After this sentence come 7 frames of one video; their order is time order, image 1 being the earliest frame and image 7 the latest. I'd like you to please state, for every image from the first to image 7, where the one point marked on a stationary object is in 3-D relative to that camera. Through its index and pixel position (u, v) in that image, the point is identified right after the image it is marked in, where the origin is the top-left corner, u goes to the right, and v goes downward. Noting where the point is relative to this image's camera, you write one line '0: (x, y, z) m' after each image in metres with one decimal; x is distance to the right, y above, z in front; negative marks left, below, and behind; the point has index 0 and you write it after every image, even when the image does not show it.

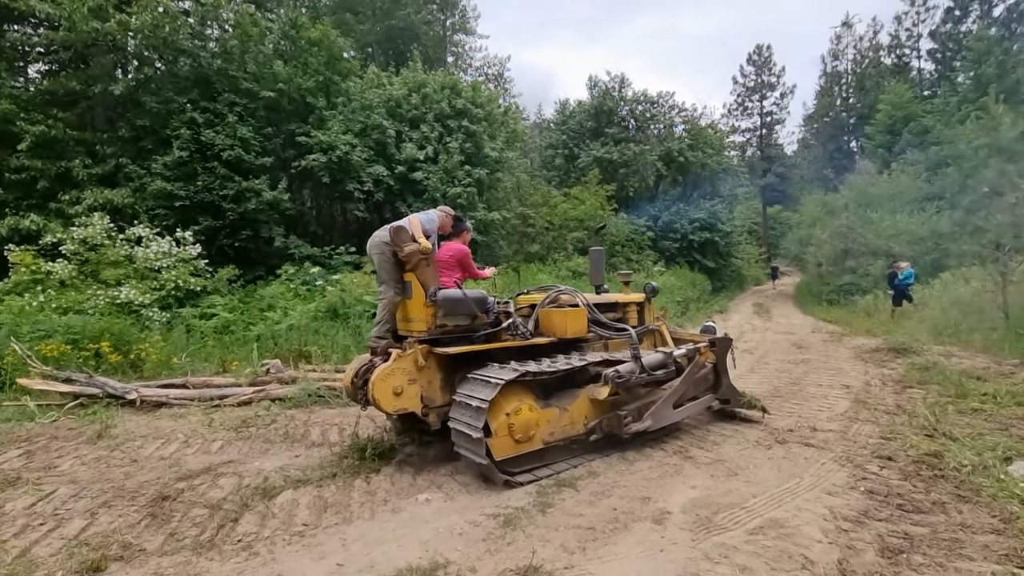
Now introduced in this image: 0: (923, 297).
0: (+11.9, -0.3, +14.2) m
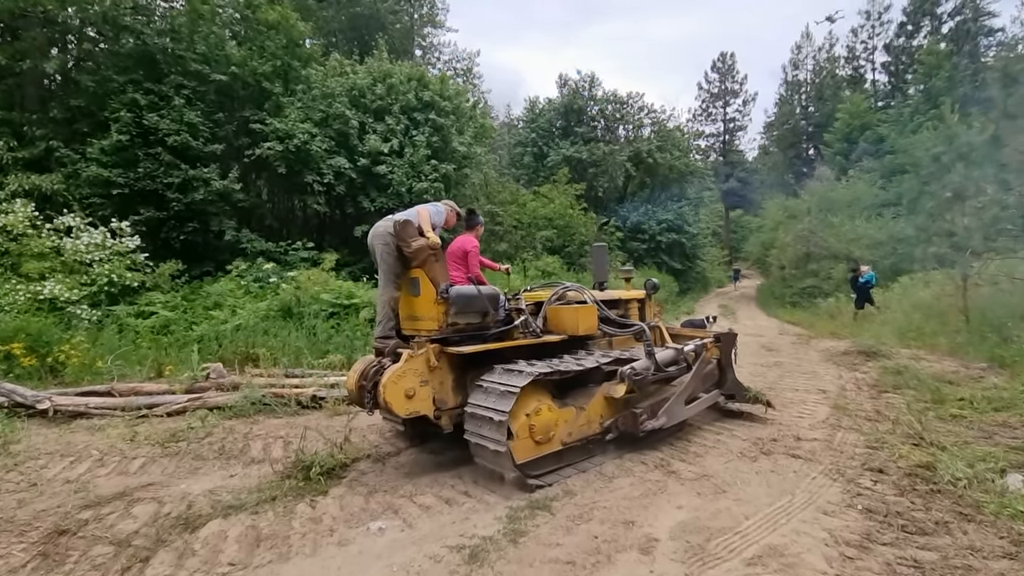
0: (+10.9, -0.4, +14.4) m
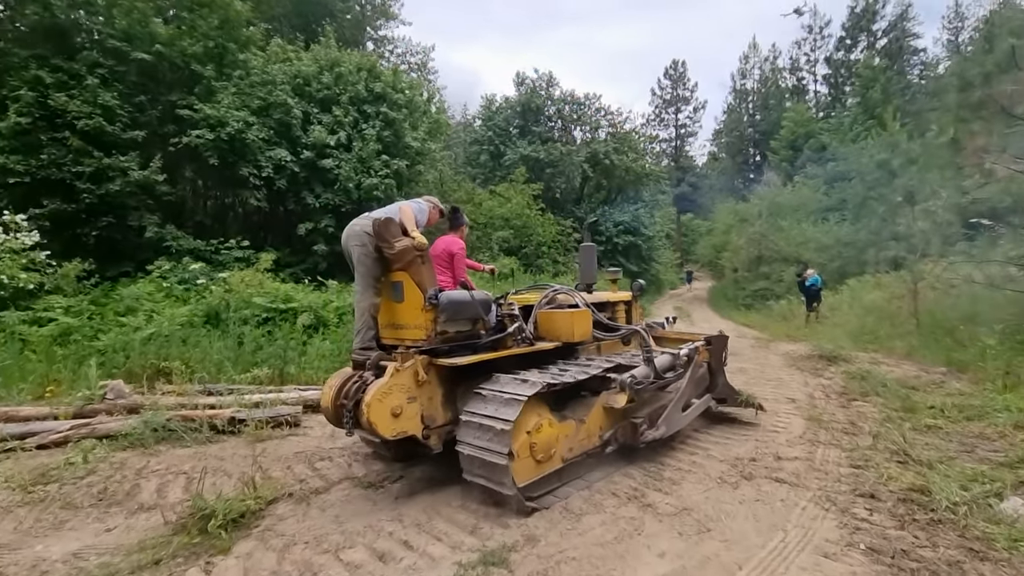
0: (+9.6, -0.5, +14.7) m
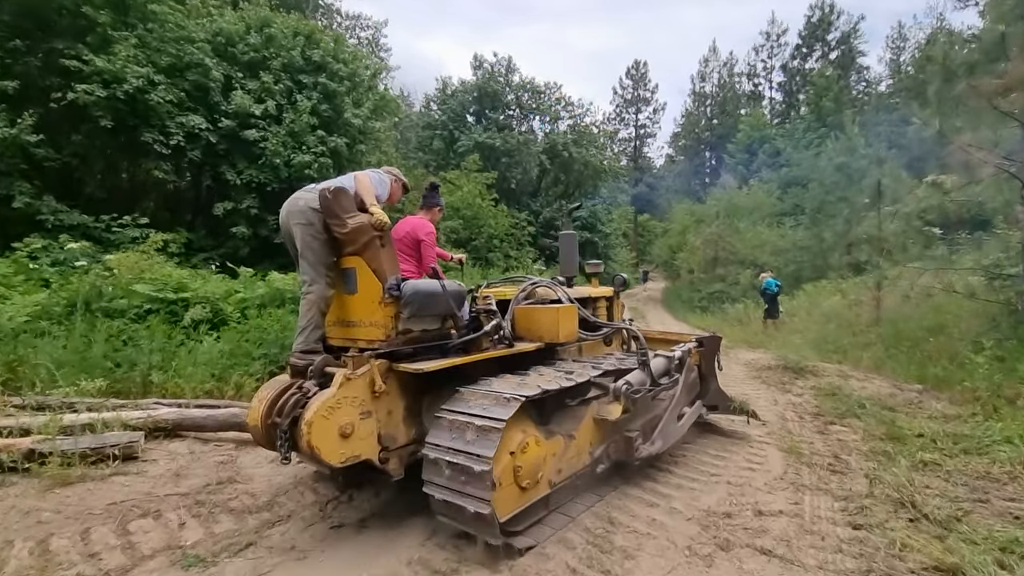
0: (+8.1, -0.6, +14.2) m
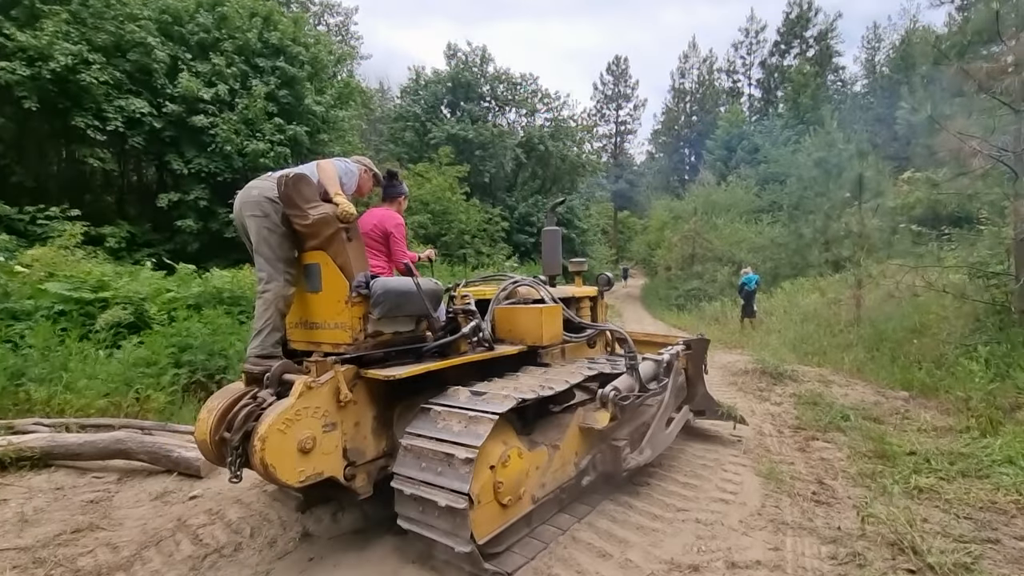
0: (+7.2, -0.5, +13.8) m
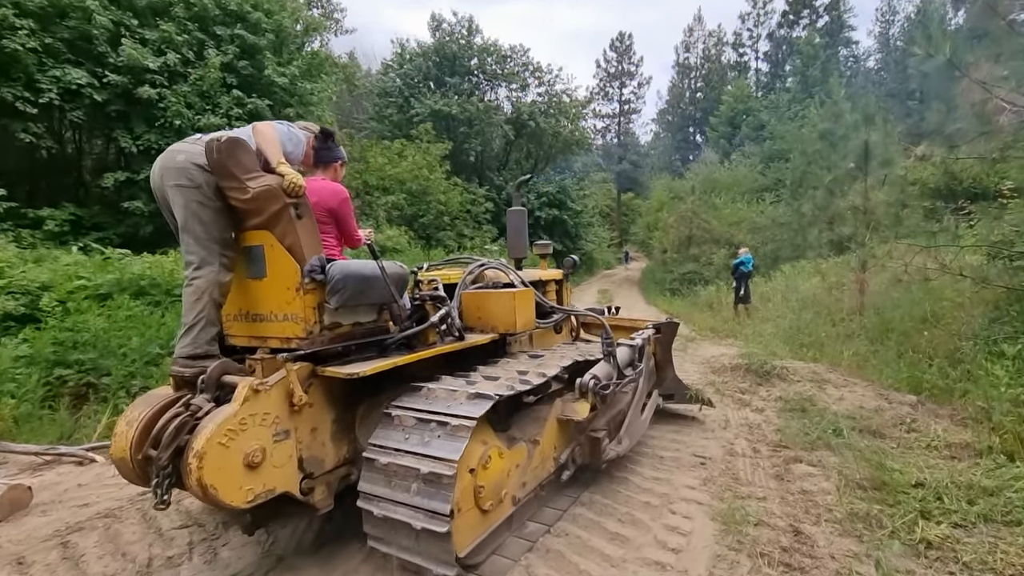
0: (+6.6, -0.1, +12.7) m
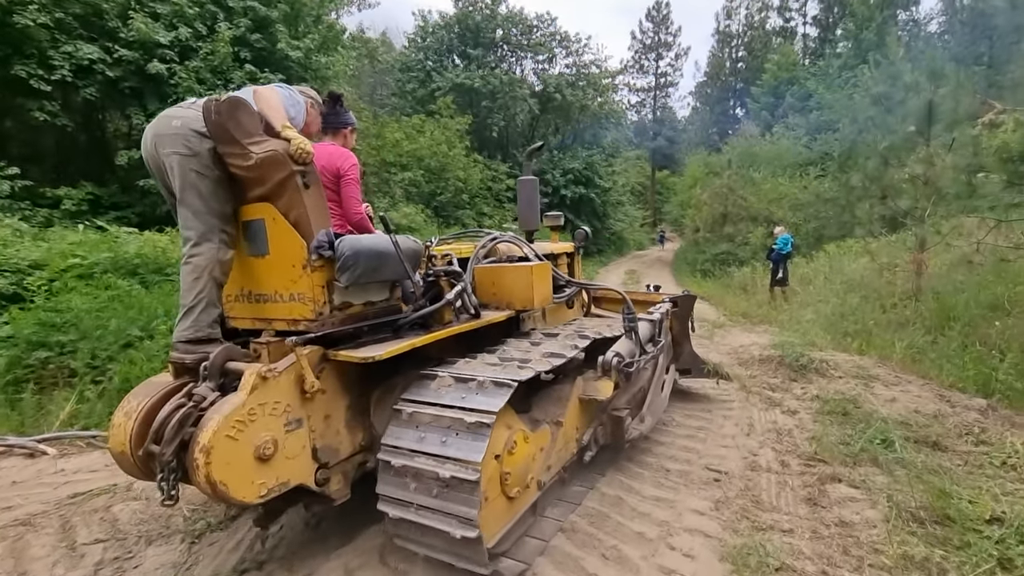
0: (+7.0, +0.3, +11.6) m
